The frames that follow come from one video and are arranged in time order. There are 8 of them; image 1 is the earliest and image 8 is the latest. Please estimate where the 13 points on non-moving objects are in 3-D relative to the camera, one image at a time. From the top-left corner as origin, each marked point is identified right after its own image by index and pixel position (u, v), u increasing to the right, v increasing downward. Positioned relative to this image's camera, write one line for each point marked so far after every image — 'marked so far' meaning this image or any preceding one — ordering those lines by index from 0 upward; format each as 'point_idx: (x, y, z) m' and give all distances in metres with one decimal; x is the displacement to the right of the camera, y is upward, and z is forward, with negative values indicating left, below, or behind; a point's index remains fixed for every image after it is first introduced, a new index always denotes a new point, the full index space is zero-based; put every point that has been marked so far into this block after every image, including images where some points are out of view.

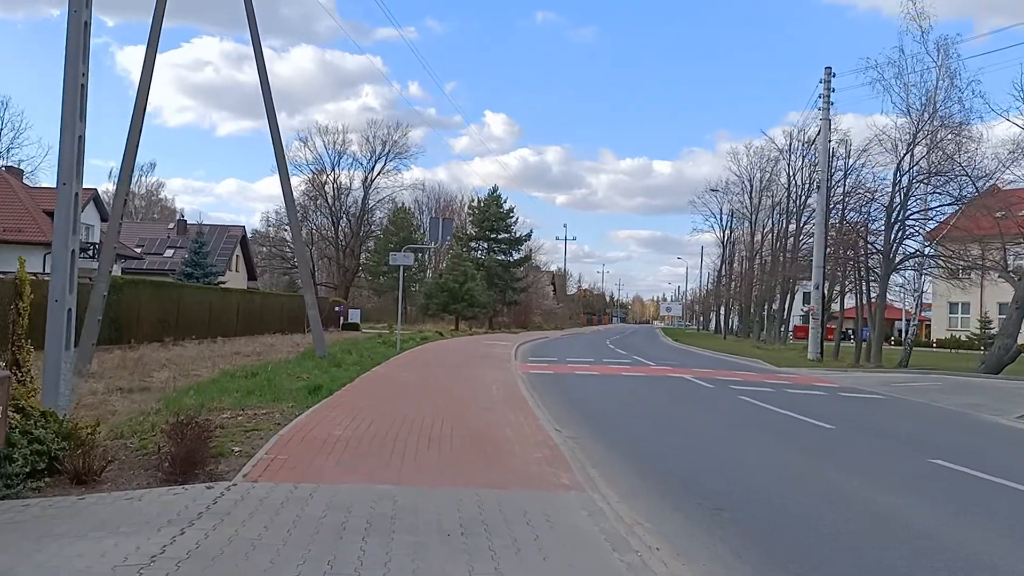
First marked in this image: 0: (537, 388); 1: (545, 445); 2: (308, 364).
0: (+0.6, -2.4, +19.9) m
1: (+0.4, -1.8, +9.6) m
2: (-4.4, -1.7, +18.5) m
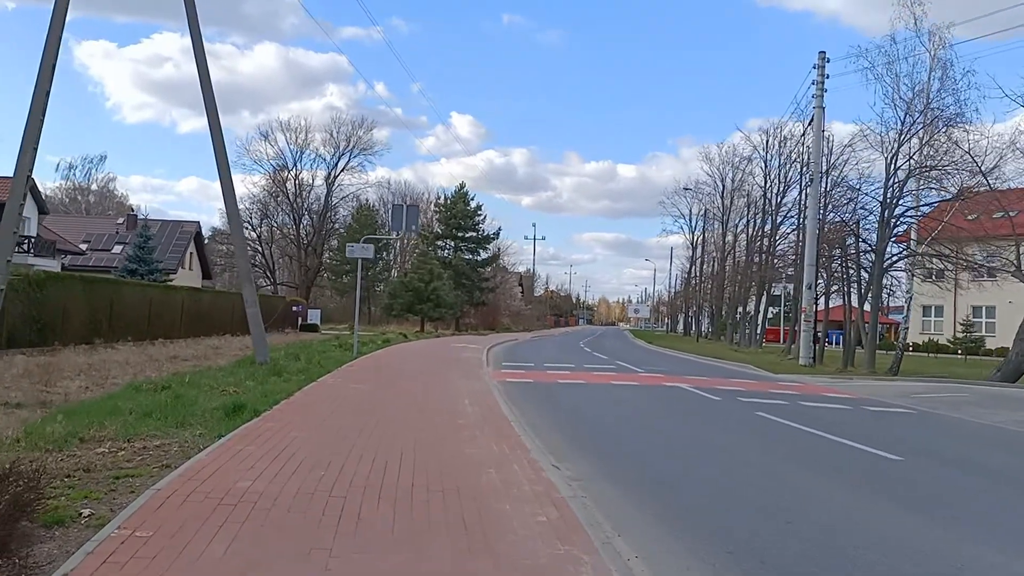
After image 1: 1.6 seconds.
0: (0.0, -2.3, +17.1) m
1: (+0.3, -1.7, +6.8) m
2: (-4.9, -1.5, +15.5) m
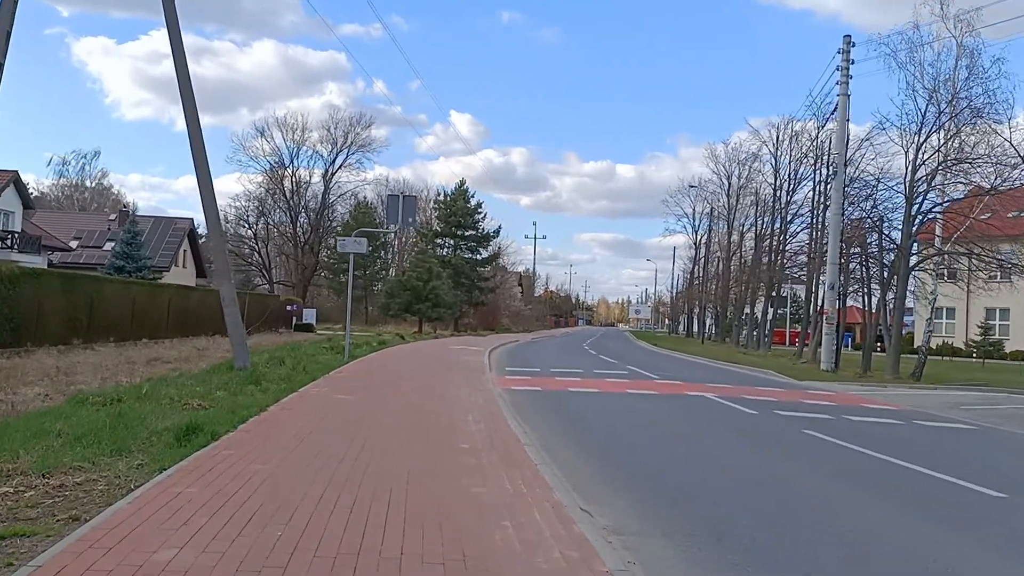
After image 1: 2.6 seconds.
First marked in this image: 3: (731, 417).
0: (+0.2, -2.2, +15.3) m
1: (+0.4, -1.6, +5.1) m
2: (-4.8, -1.5, +13.7) m
3: (+4.2, -2.4, +15.9) m
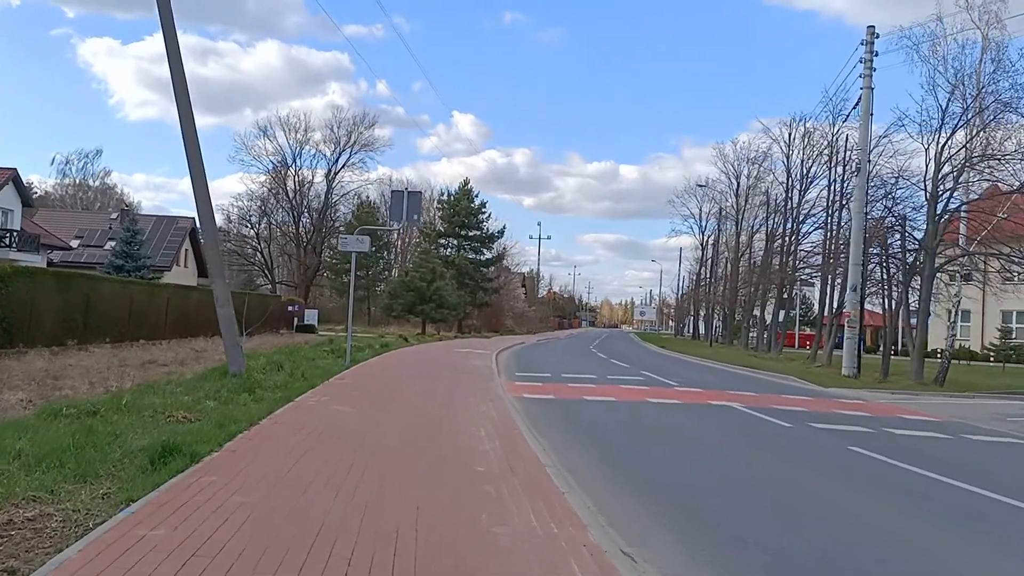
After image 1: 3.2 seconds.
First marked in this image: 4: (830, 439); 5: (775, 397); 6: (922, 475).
0: (+0.4, -2.3, +14.3) m
1: (+0.6, -1.7, +4.1) m
2: (-4.6, -1.5, +12.7) m
3: (+4.4, -2.5, +14.9) m
4: (+5.4, -2.6, +14.4) m
5: (+5.5, -2.3, +17.9) m
6: (+6.0, -2.7, +12.3) m
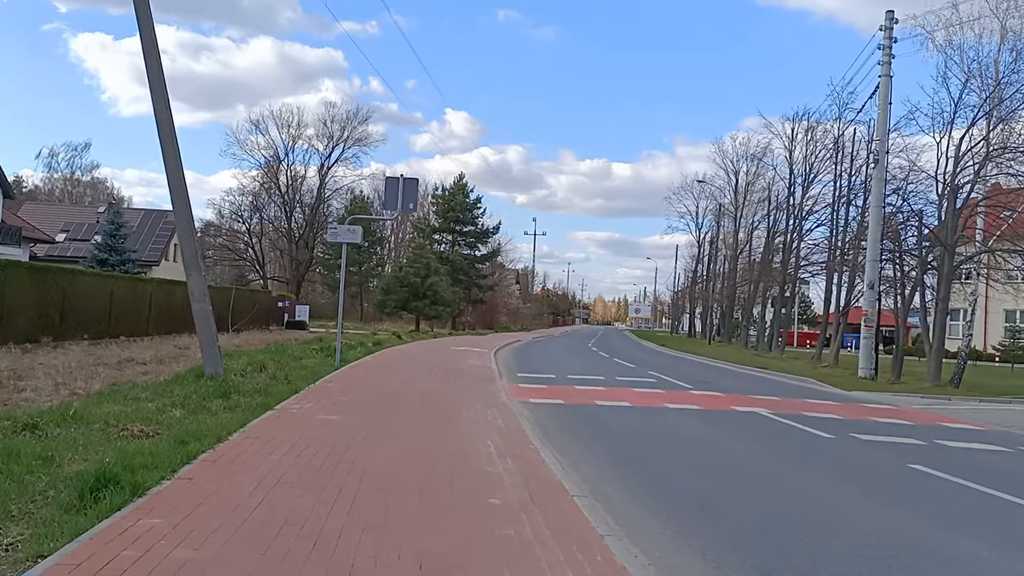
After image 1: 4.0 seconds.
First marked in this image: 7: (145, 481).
0: (+0.5, -2.2, +12.9) m
1: (+0.8, -1.6, +2.7) m
2: (-4.4, -1.4, +11.3) m
3: (+4.5, -2.4, +13.5) m
4: (+5.5, -2.5, +13.0) m
5: (+5.6, -2.2, +16.5) m
6: (+6.1, -2.7, +11.0) m
7: (-2.6, -1.3, +5.9) m
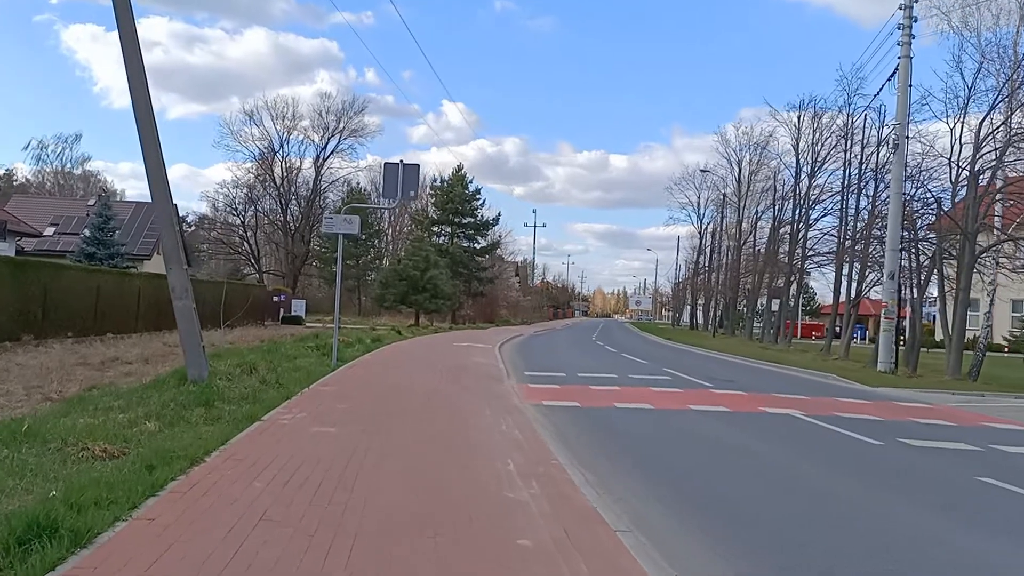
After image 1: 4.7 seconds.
0: (+0.7, -2.1, +11.8) m
1: (+1.0, -1.6, +1.6) m
2: (-4.3, -1.3, +10.2) m
3: (+4.7, -2.3, +12.4) m
4: (+5.7, -2.4, +12.0) m
5: (+5.8, -2.1, +15.4) m
6: (+6.3, -2.6, +9.9) m
7: (-2.3, -1.3, +4.8) m
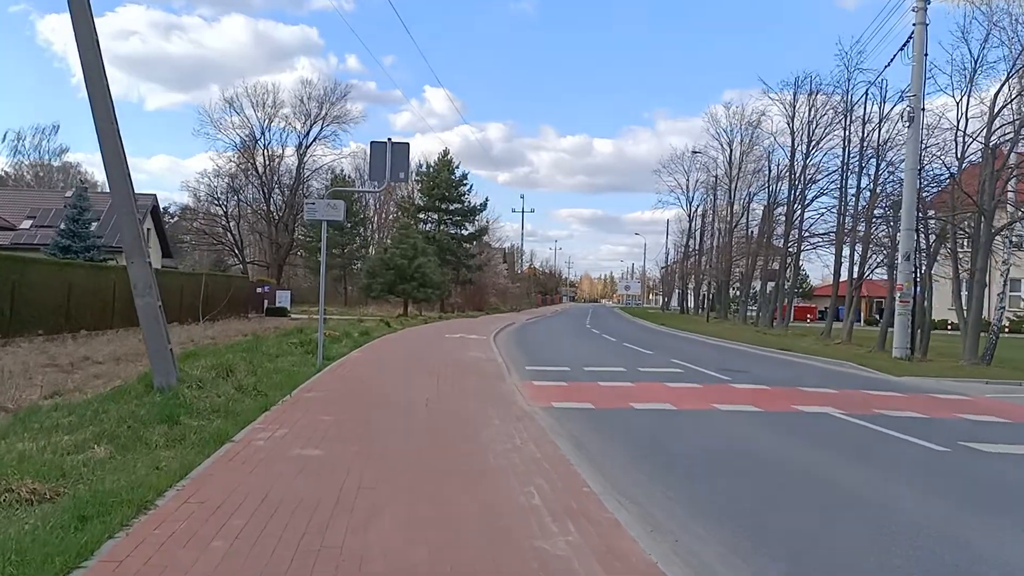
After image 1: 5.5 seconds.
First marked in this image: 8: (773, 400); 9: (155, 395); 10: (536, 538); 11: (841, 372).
0: (+0.8, -1.9, +10.5) m
1: (+1.3, -1.6, +0.3) m
2: (-4.1, -1.3, +8.8) m
3: (+4.8, -2.1, +11.2) m
4: (+5.8, -2.1, +10.7) m
5: (+5.8, -1.8, +14.2) m
6: (+6.5, -2.4, +8.7) m
7: (-2.1, -1.4, +3.4) m
8: (+4.2, -1.8, +13.7) m
9: (-4.2, -1.3, +10.0) m
10: (+0.1, -1.6, +5.4) m
11: (+7.0, -1.8, +18.0) m
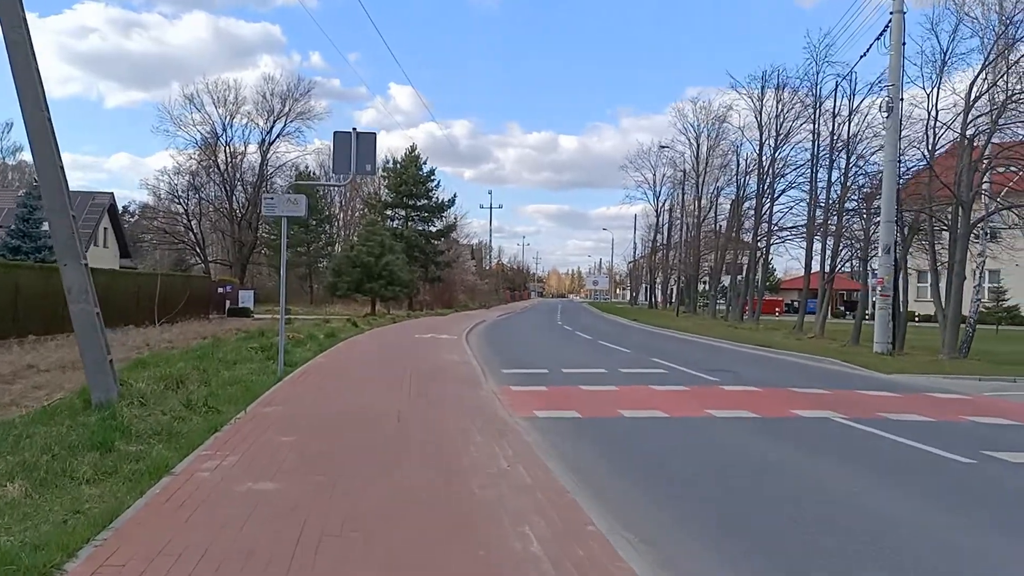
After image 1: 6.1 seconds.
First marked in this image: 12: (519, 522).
0: (+0.6, -1.9, +9.6) m
1: (+1.4, -1.7, -0.6) m
2: (-4.3, -1.4, +7.7) m
3: (+4.6, -2.0, +10.4) m
4: (+5.6, -2.1, +10.0) m
5: (+5.5, -1.7, +13.5) m
6: (+6.3, -2.3, +8.0) m
7: (-2.1, -1.4, +2.4) m
8: (+3.9, -1.7, +12.9) m
9: (-4.4, -1.3, +8.9) m
10: (+0.1, -1.6, +4.5) m
11: (+6.5, -1.7, +17.3) m
12: (0.0, -1.6, +5.7) m
